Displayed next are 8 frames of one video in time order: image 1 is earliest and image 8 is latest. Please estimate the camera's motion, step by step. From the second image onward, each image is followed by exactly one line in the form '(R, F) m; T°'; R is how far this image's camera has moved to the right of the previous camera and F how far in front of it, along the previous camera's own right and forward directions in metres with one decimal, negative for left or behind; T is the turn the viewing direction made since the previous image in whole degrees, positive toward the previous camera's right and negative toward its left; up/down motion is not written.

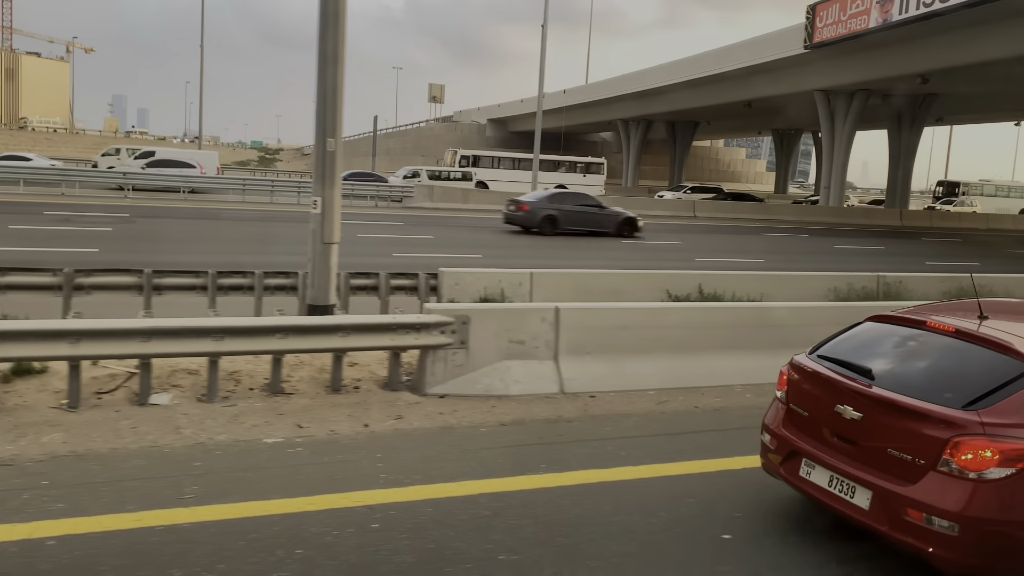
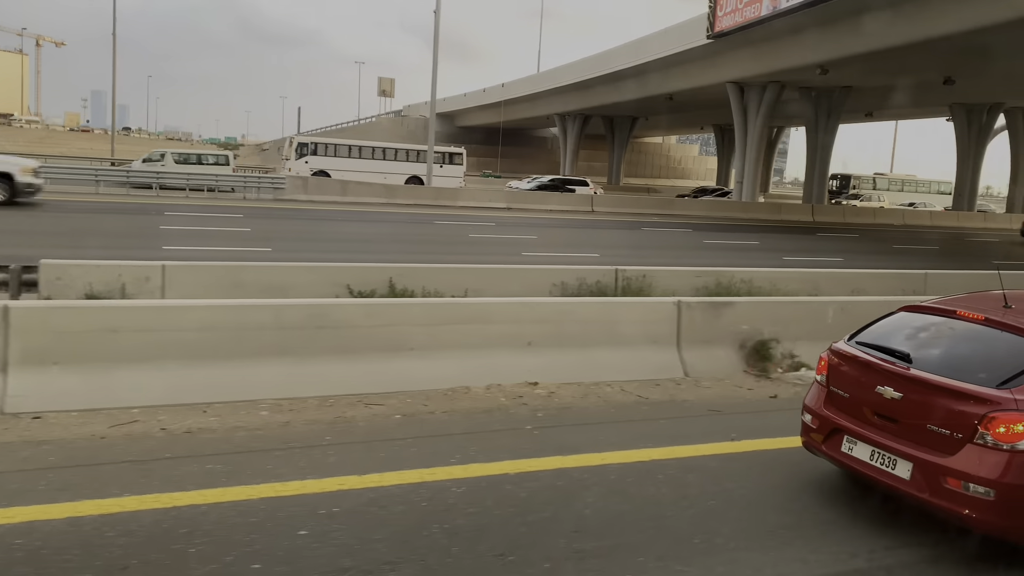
(+3.5, +1.2) m; +2°
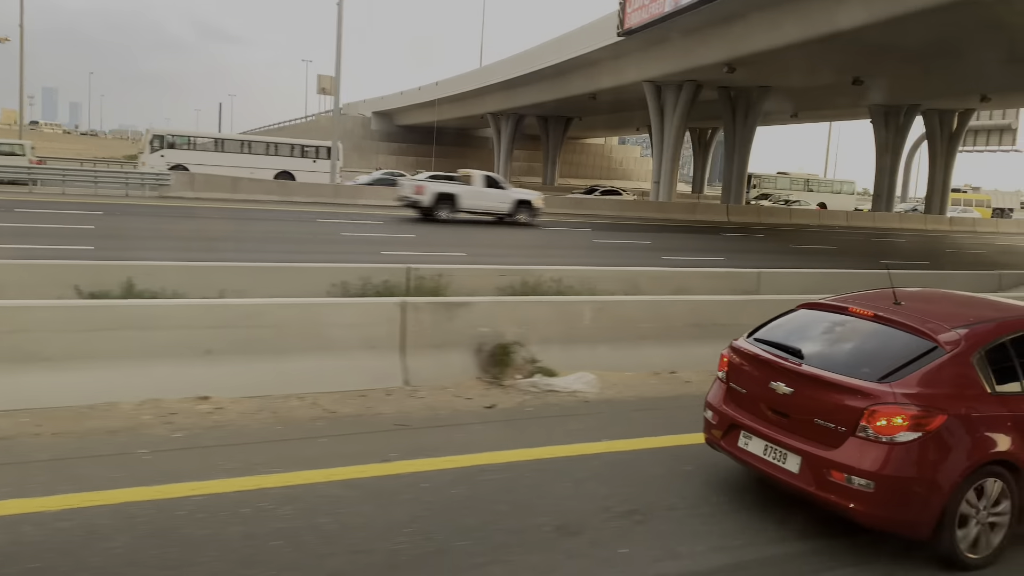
(+2.0, +0.7) m; +3°
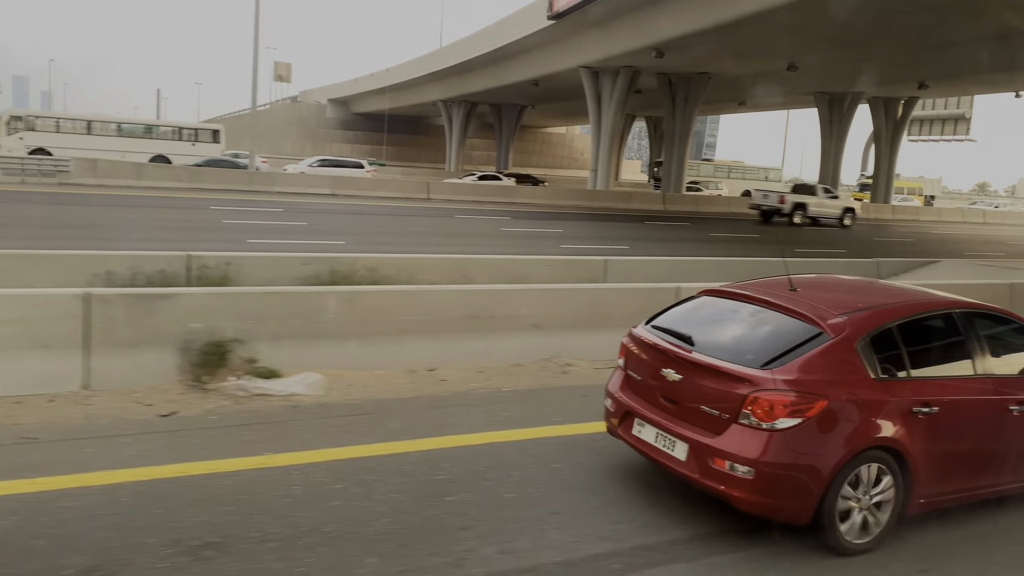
(+1.9, +0.7) m; +2°
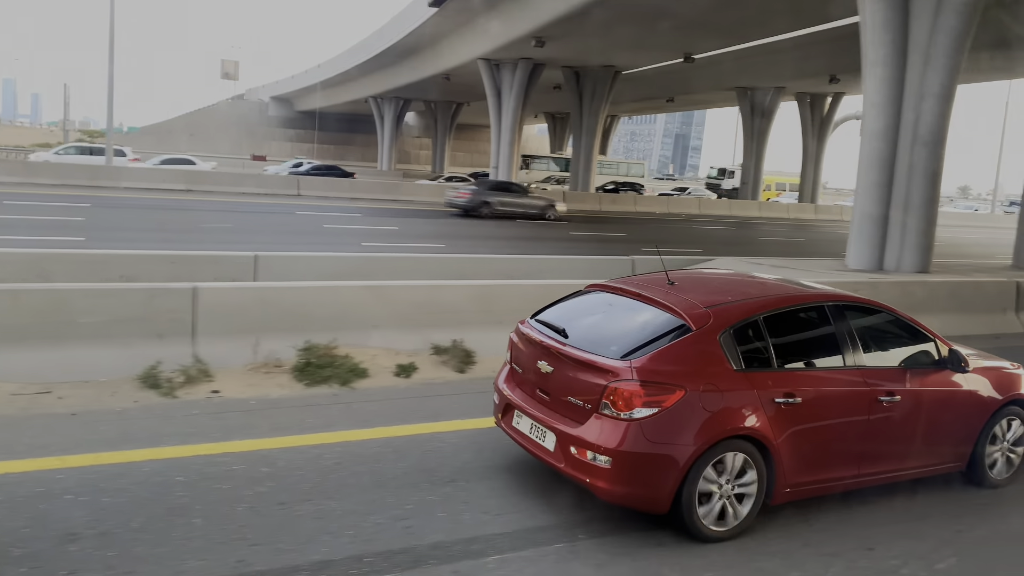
(+4.1, +1.6) m; +1°
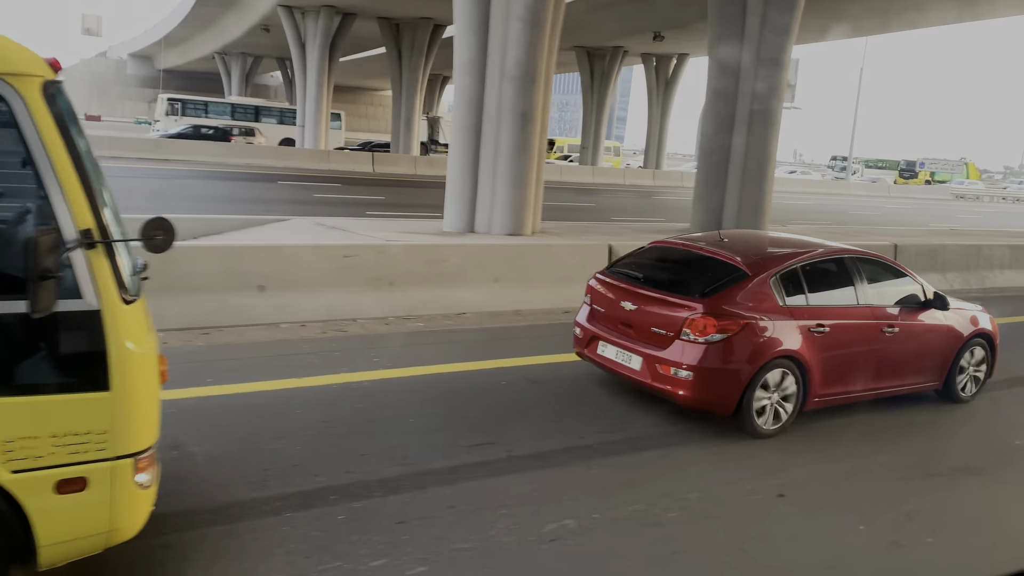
(+5.1, +2.0) m; +5°
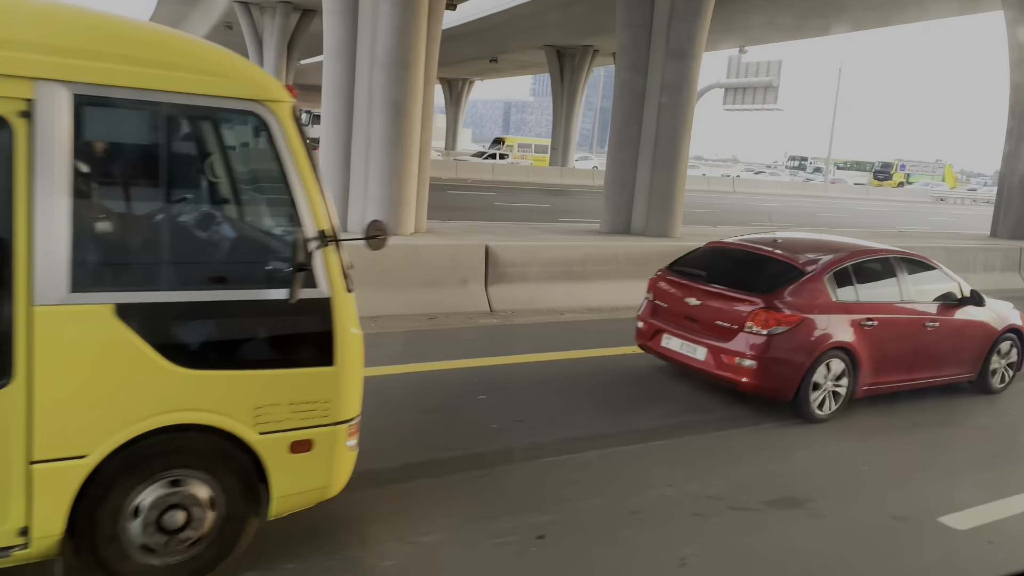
(+1.4, +0.7) m; 0°
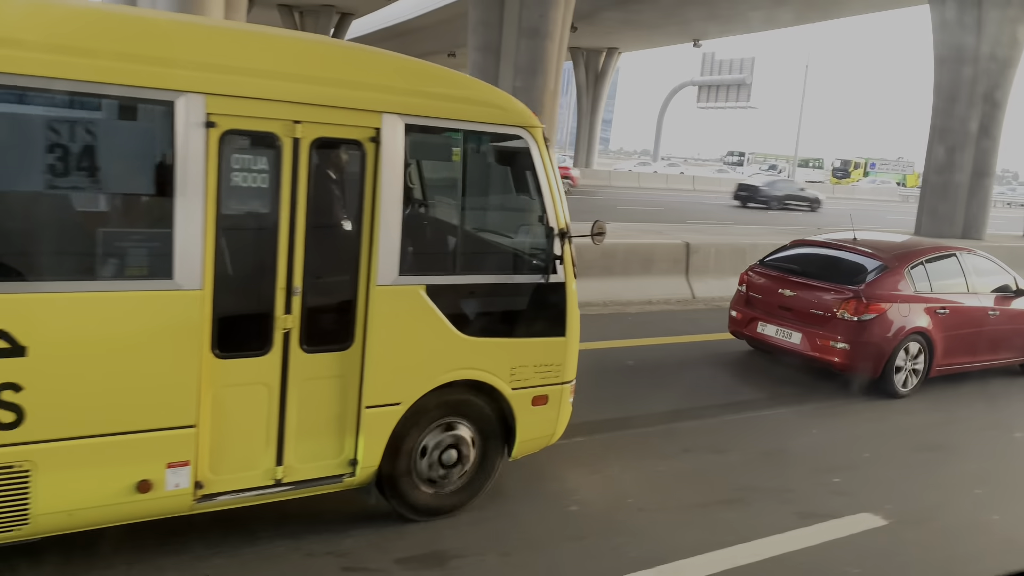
(+1.9, +1.0) m; +1°
